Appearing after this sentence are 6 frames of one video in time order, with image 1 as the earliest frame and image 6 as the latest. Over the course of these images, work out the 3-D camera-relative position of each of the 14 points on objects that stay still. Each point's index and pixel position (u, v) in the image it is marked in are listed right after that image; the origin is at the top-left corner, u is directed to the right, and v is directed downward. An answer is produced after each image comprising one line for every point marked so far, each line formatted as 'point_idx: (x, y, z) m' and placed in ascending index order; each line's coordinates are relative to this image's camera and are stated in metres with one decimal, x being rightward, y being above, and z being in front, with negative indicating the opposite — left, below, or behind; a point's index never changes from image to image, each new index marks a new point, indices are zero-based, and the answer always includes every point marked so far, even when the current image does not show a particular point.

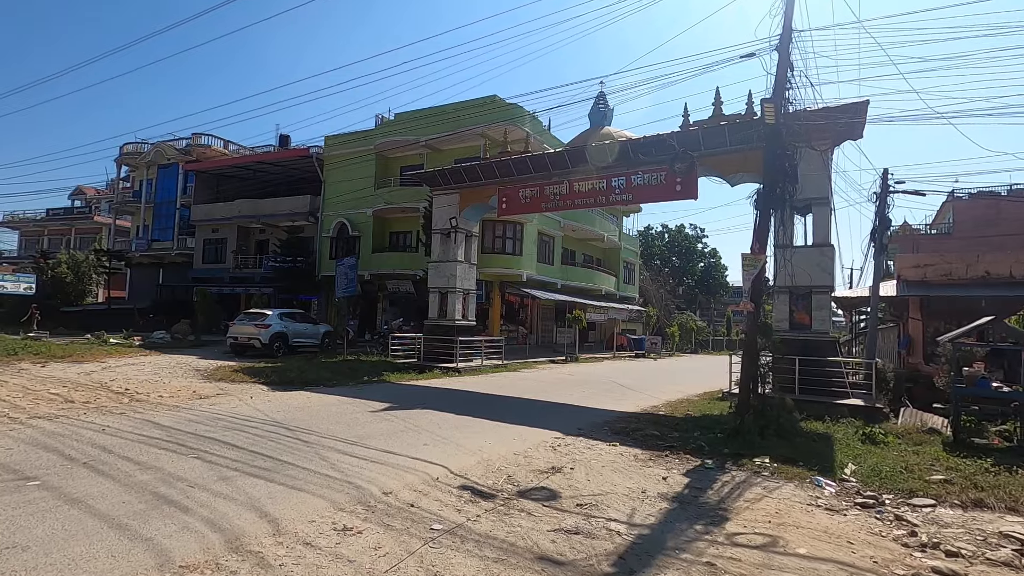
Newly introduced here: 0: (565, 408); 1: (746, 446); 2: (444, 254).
0: (+1.1, -2.4, +10.6) m
1: (+3.4, -2.2, +7.5) m
2: (-2.4, +1.2, +18.7) m
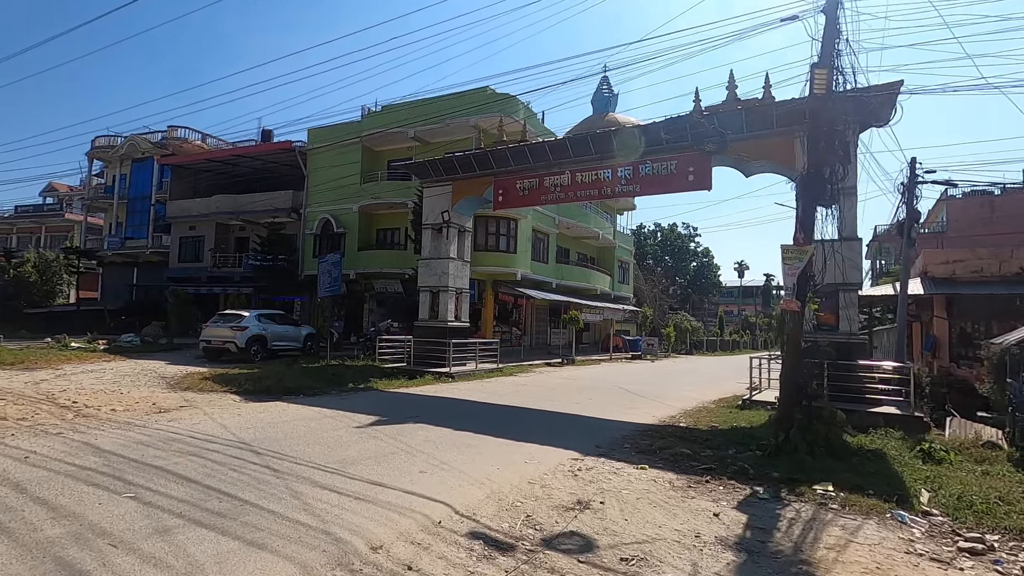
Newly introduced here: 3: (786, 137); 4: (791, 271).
0: (+1.1, -2.4, +9.5) m
1: (+3.5, -2.2, +6.4) m
2: (-2.5, +1.2, +17.5) m
3: (+6.3, +3.5, +12.3) m
4: (+3.9, +0.2, +7.4) m
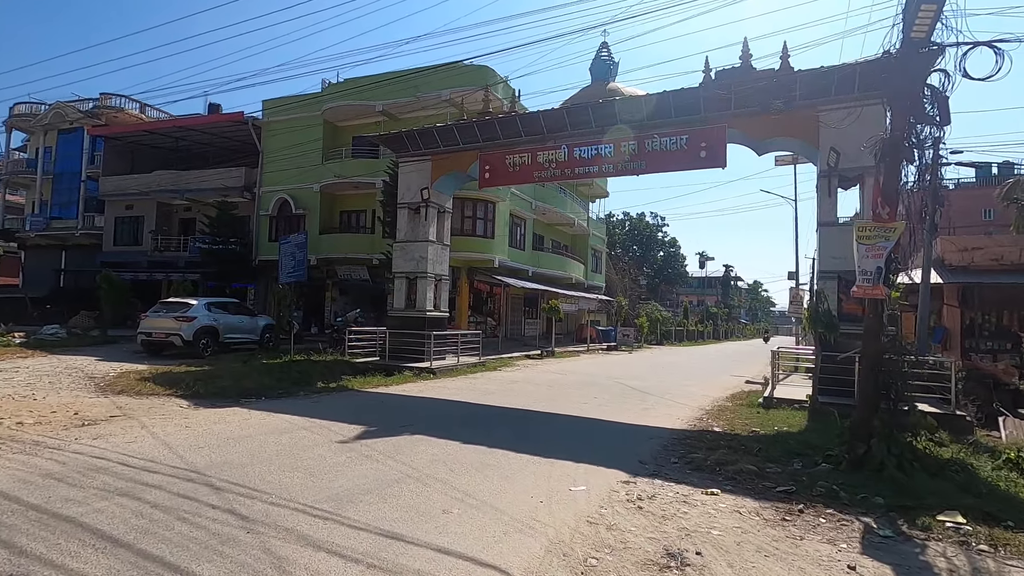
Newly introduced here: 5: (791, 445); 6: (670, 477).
0: (+1.3, -2.1, +8.2) m
1: (+3.9, -2.0, +5.3) m
2: (-2.9, +1.6, +15.8) m
3: (+6.3, +3.8, +11.2) m
4: (+4.2, +0.4, +6.2) m
5: (+3.7, -2.1, +7.1) m
6: (+1.7, -2.1, +5.9) m
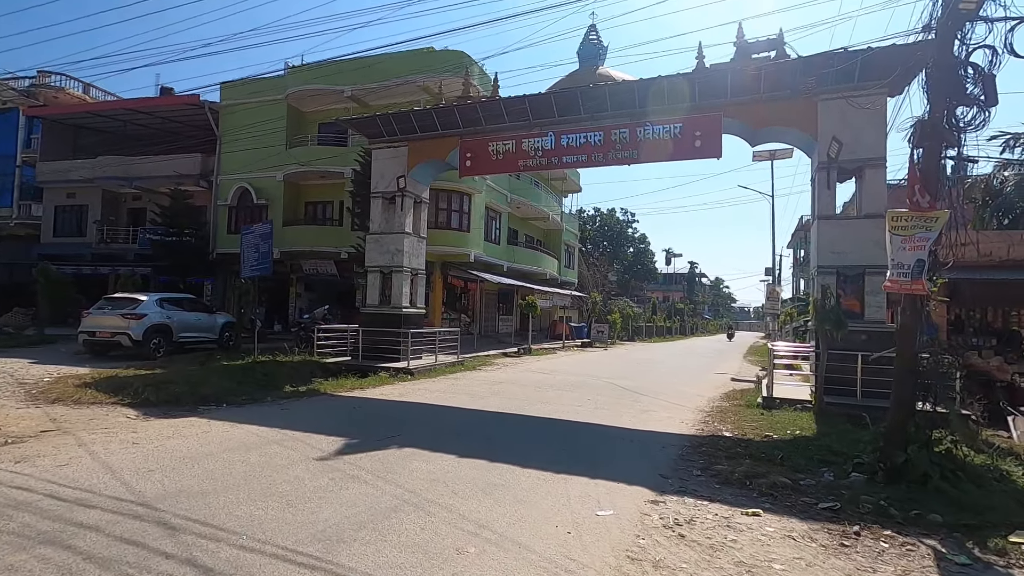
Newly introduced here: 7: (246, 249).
0: (+1.2, -2.1, +7.5) m
1: (+4.1, -2.0, +4.8) m
2: (-3.5, +1.8, +14.8) m
3: (+6.0, +3.9, +10.9) m
4: (+4.3, +0.5, +5.7) m
5: (+3.7, -2.0, +6.6) m
6: (+1.8, -2.0, +5.2) m
7: (-7.2, +1.1, +14.5) m
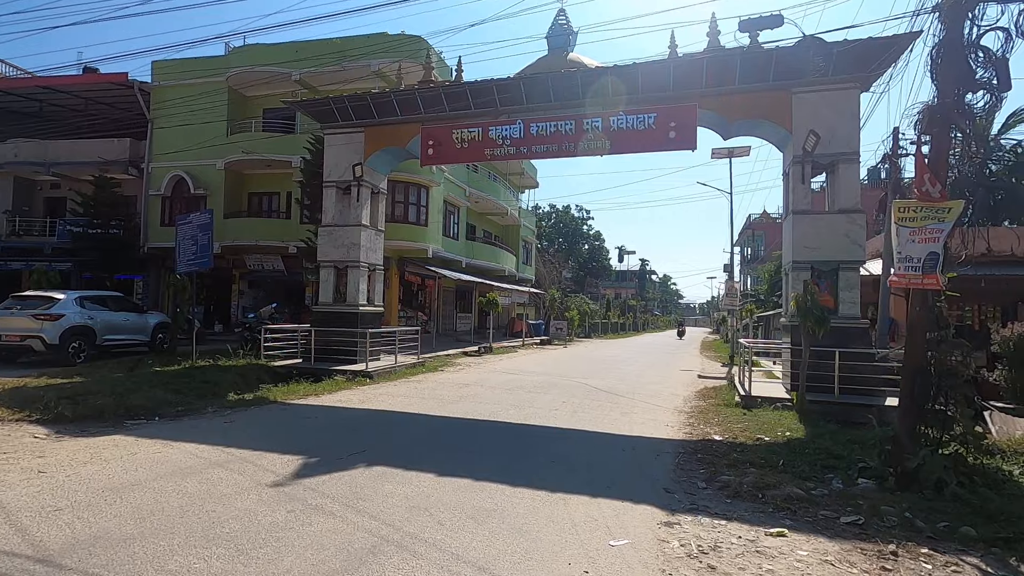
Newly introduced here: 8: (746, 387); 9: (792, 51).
0: (+1.0, -2.0, +6.9) m
1: (+4.0, -1.9, +4.5) m
2: (-4.4, +1.8, +13.7) m
3: (+5.4, +4.0, +10.7) m
4: (+4.2, +0.5, +5.4) m
5: (+3.5, -2.0, +6.2) m
6: (+1.8, -2.0, +4.7) m
7: (-8.1, +1.1, +13.1) m
8: (+4.8, -2.0, +10.8) m
9: (+5.4, +4.6, +10.3) m
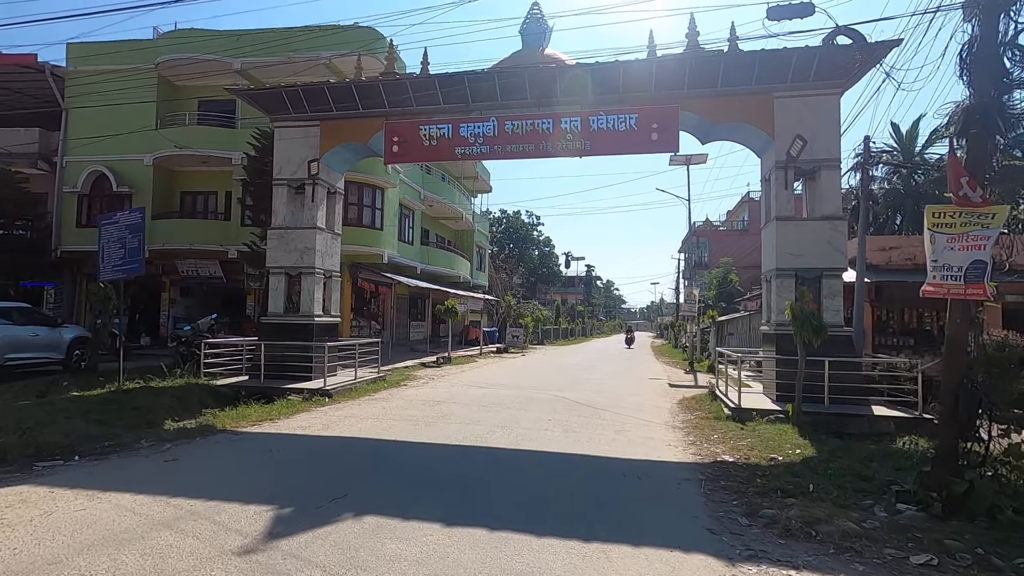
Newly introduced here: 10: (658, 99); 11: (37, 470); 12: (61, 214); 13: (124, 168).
0: (+1.0, -2.1, +6.2) m
1: (+4.3, -2.0, +4.1) m
2: (-5.1, +1.6, +12.4) m
3: (+5.0, +3.8, +10.5) m
4: (+4.3, +0.4, +5.1) m
5: (+3.6, -2.1, +5.8) m
6: (+2.0, -2.1, +4.1) m
7: (-8.7, +0.9, +11.4) m
8: (+4.3, -2.2, +10.5) m
9: (+5.0, +4.4, +10.1) m
10: (+3.0, +3.9, +10.9) m
11: (-5.3, -2.0, +5.9) m
12: (-16.1, +2.6, +19.0) m
13: (-13.8, +4.3, +18.9) m
